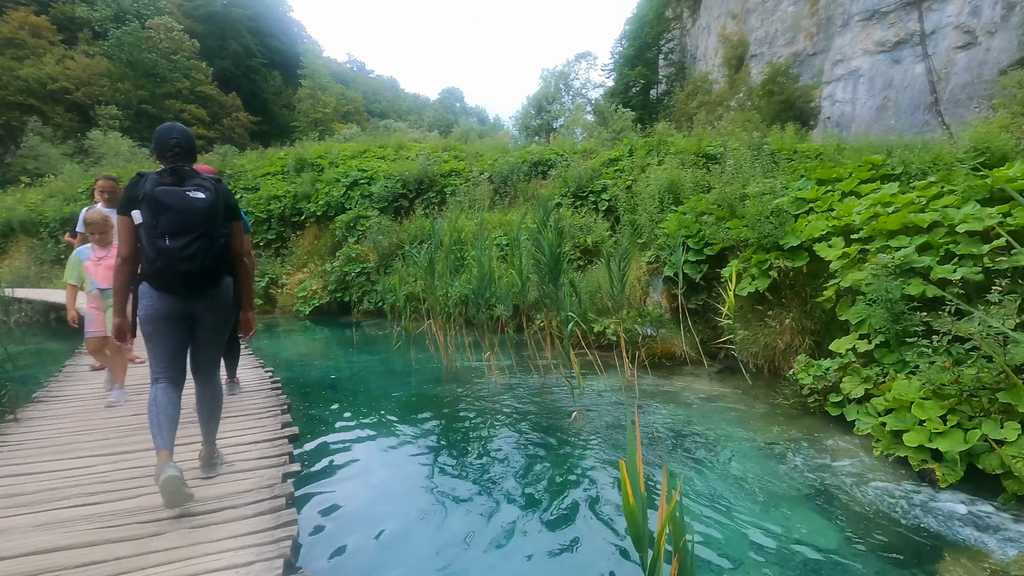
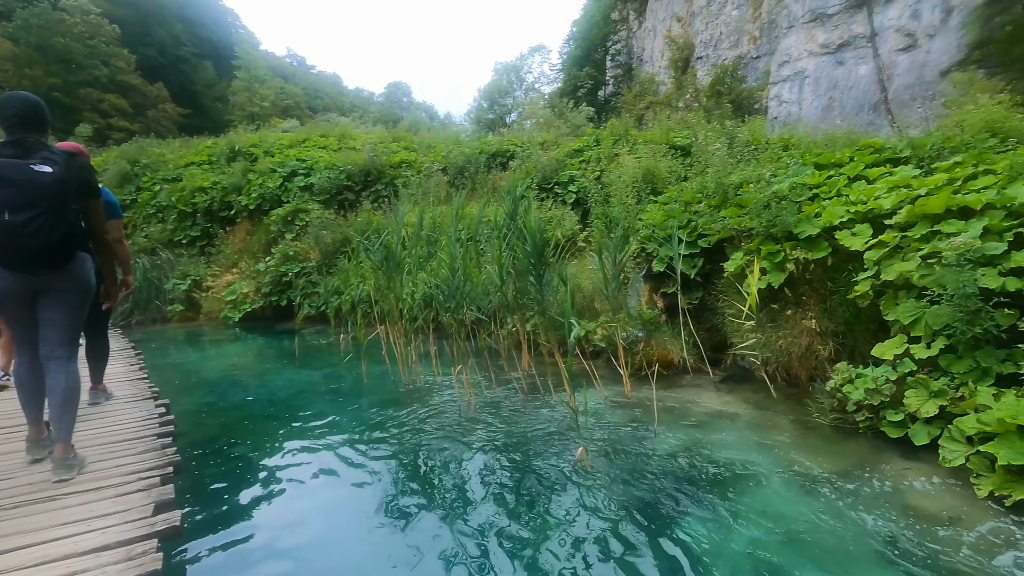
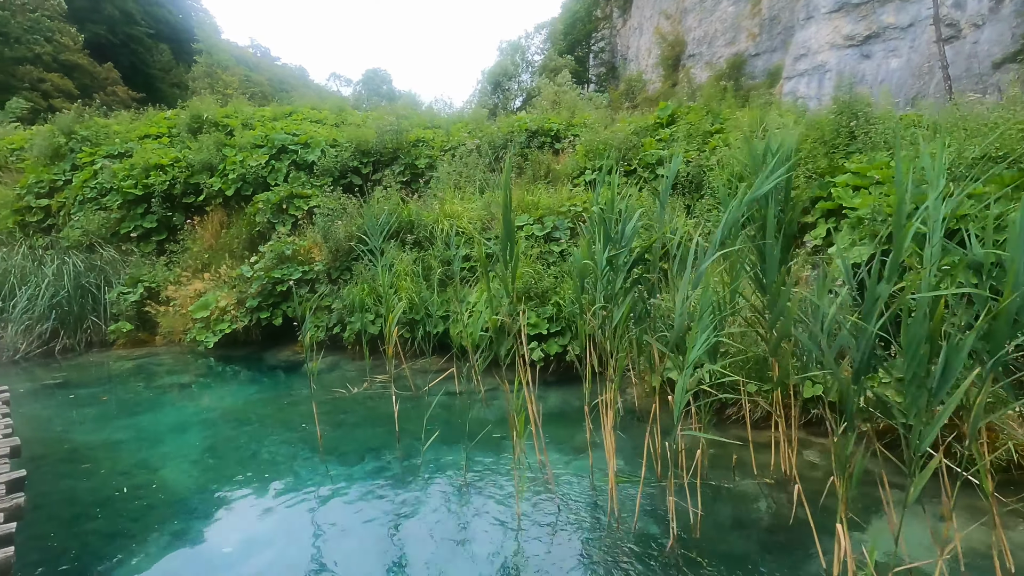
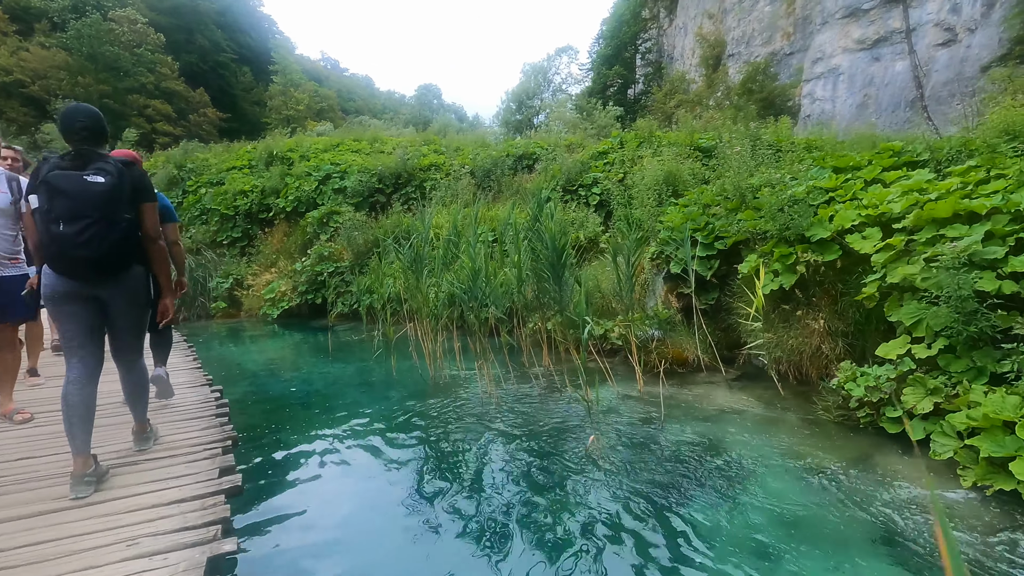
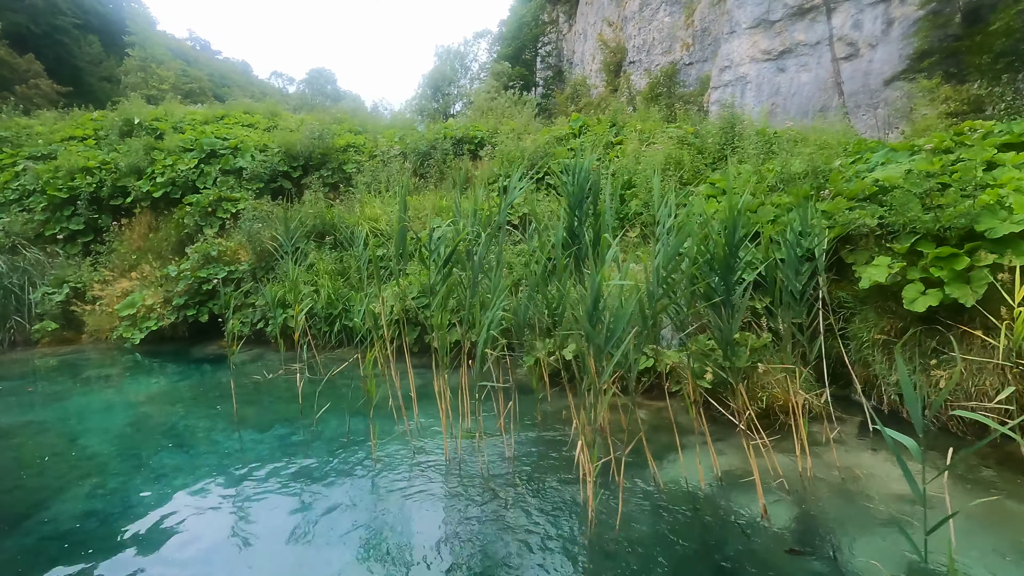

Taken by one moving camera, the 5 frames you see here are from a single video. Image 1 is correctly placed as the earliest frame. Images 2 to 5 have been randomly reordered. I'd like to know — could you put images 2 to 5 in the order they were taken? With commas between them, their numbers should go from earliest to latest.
4, 2, 5, 3
